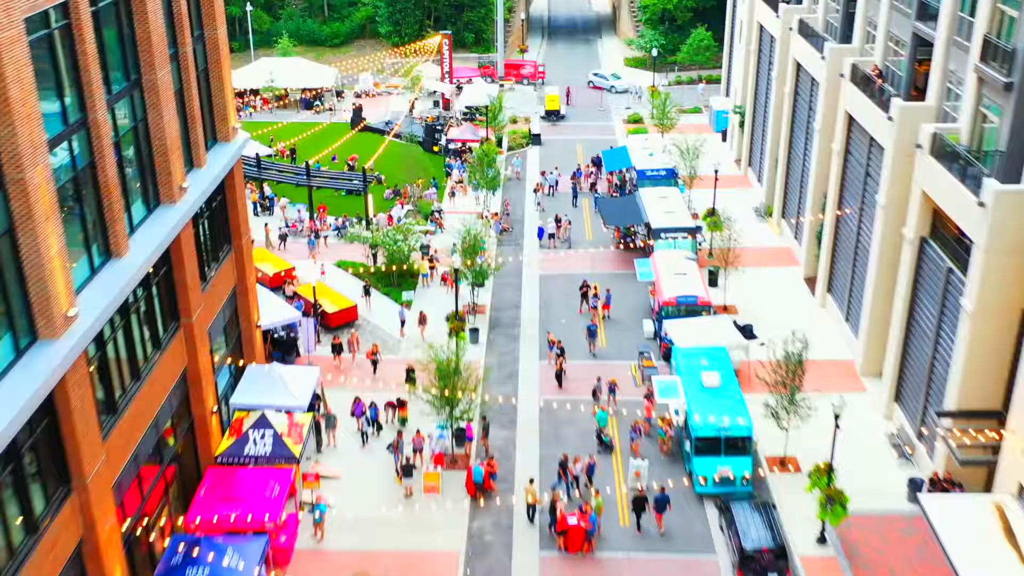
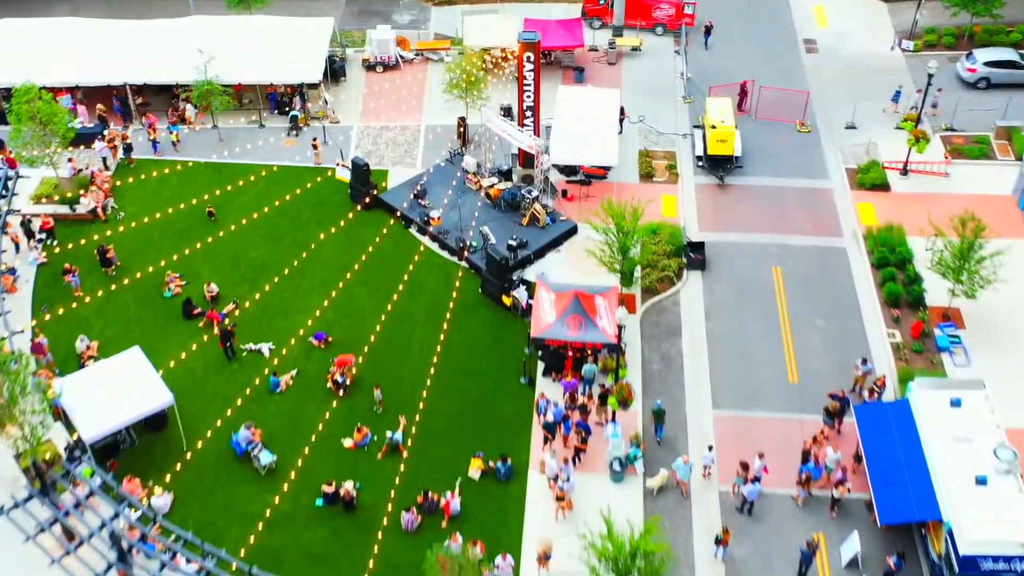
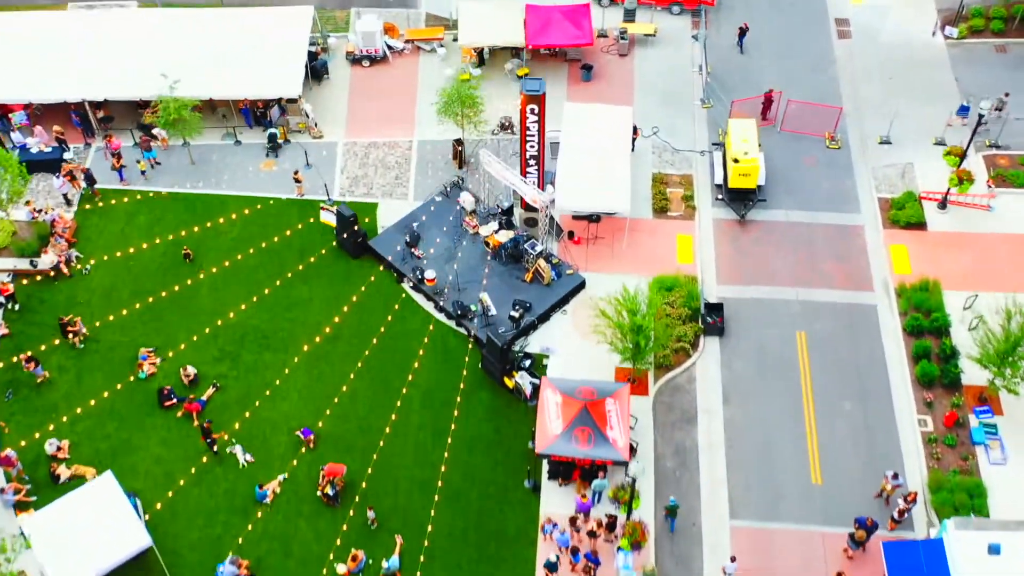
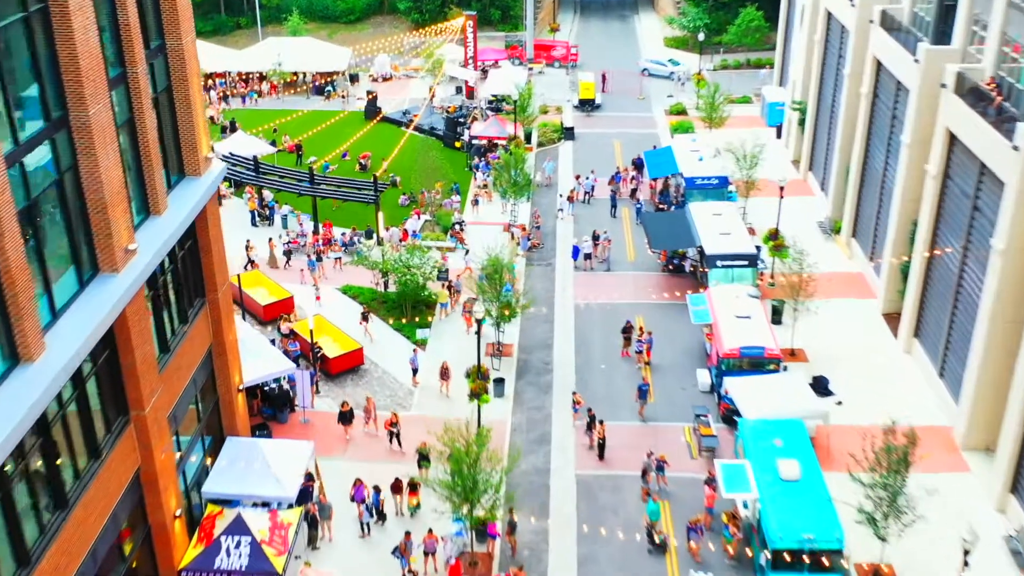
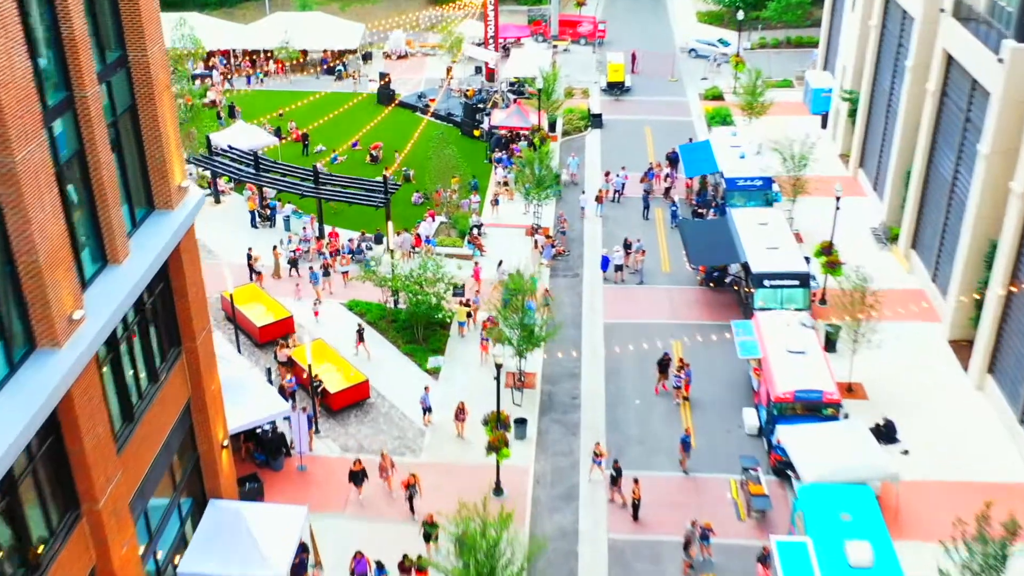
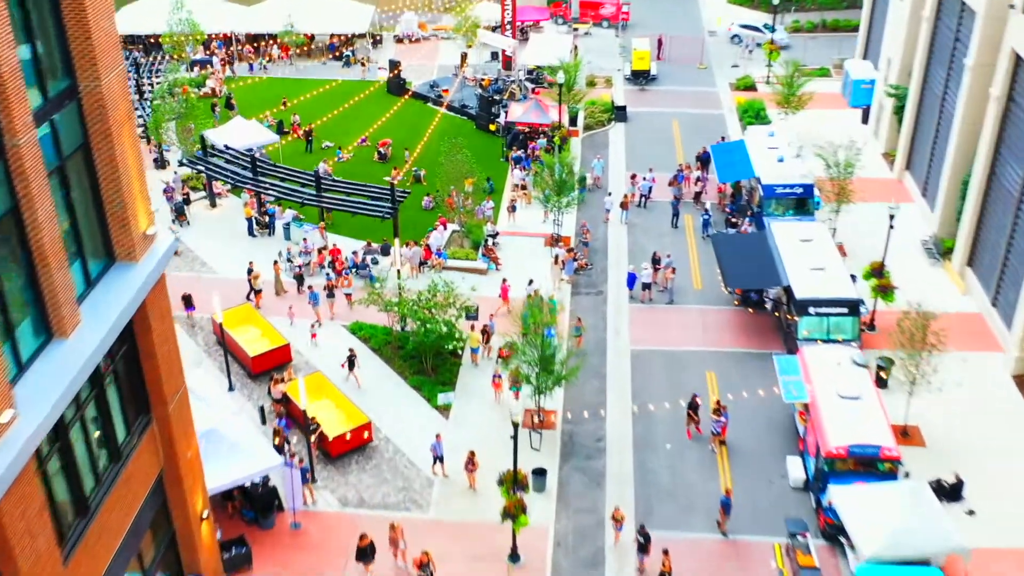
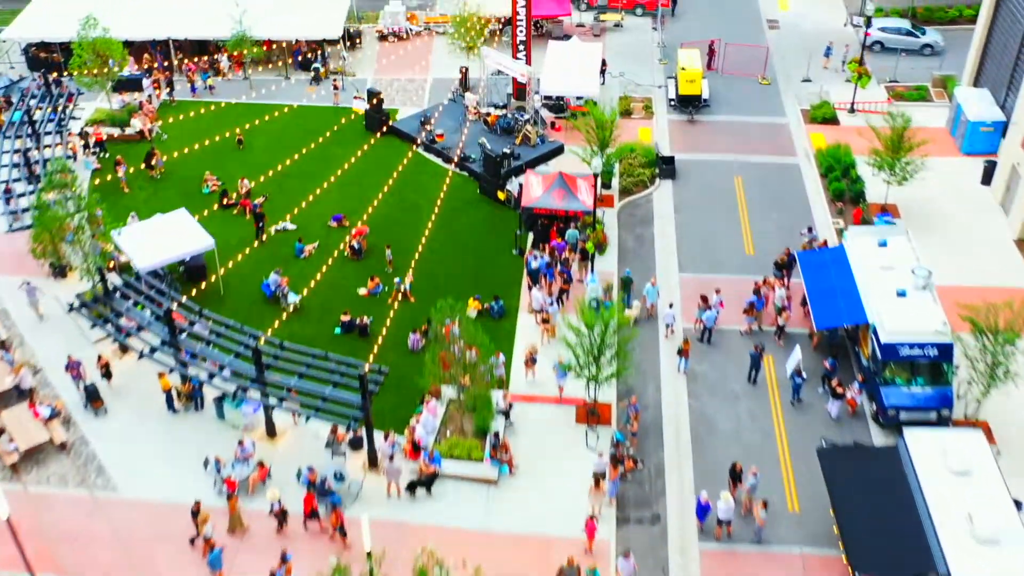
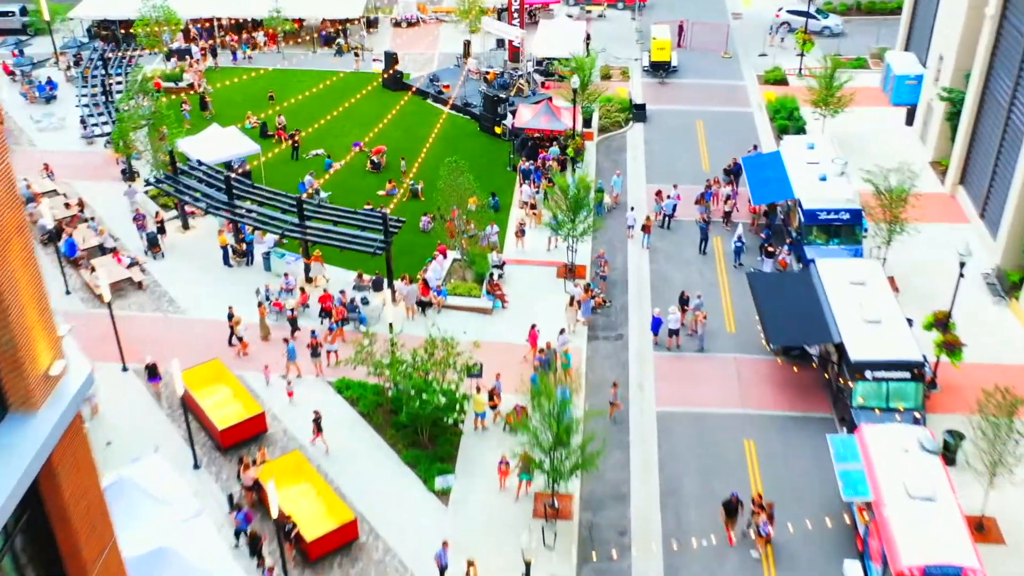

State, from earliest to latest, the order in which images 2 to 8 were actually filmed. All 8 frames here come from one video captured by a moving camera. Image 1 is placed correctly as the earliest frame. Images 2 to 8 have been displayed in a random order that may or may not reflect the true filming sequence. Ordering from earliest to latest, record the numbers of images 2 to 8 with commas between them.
4, 5, 6, 8, 7, 2, 3
